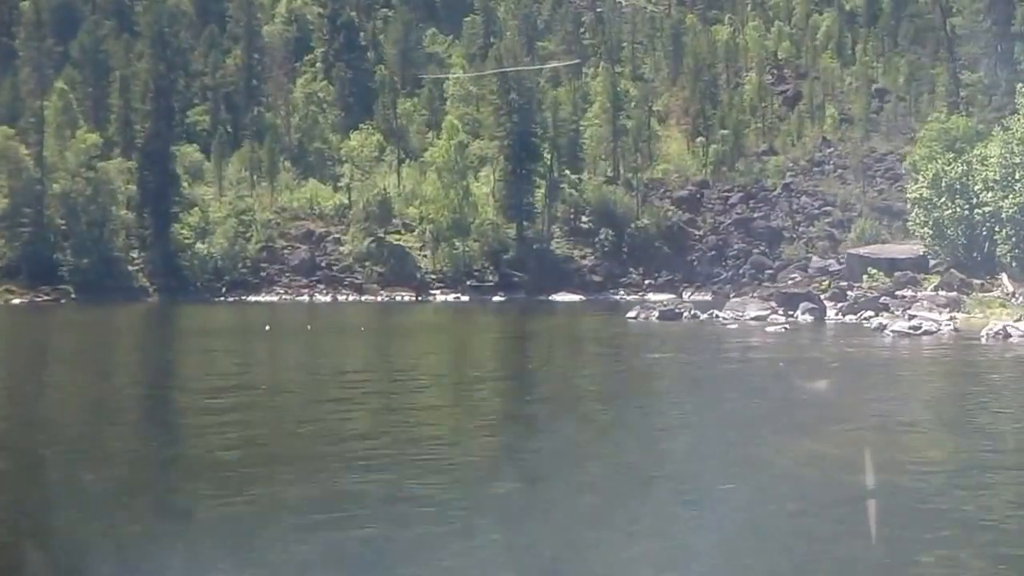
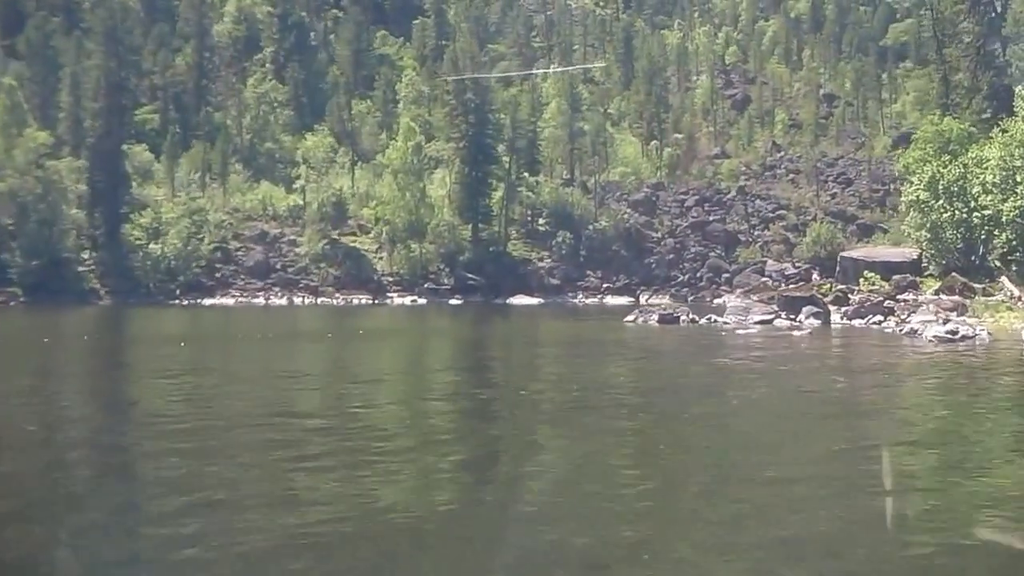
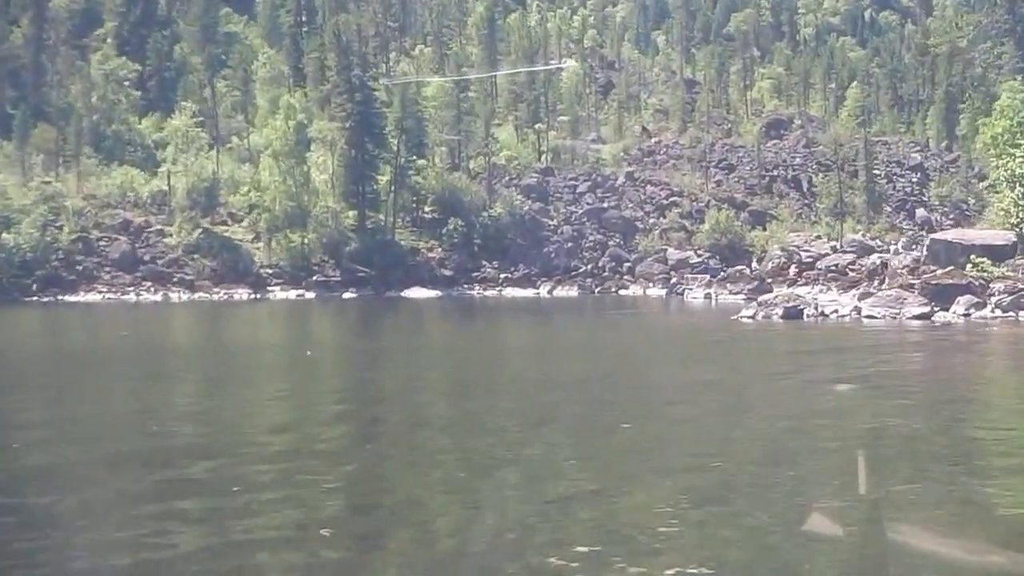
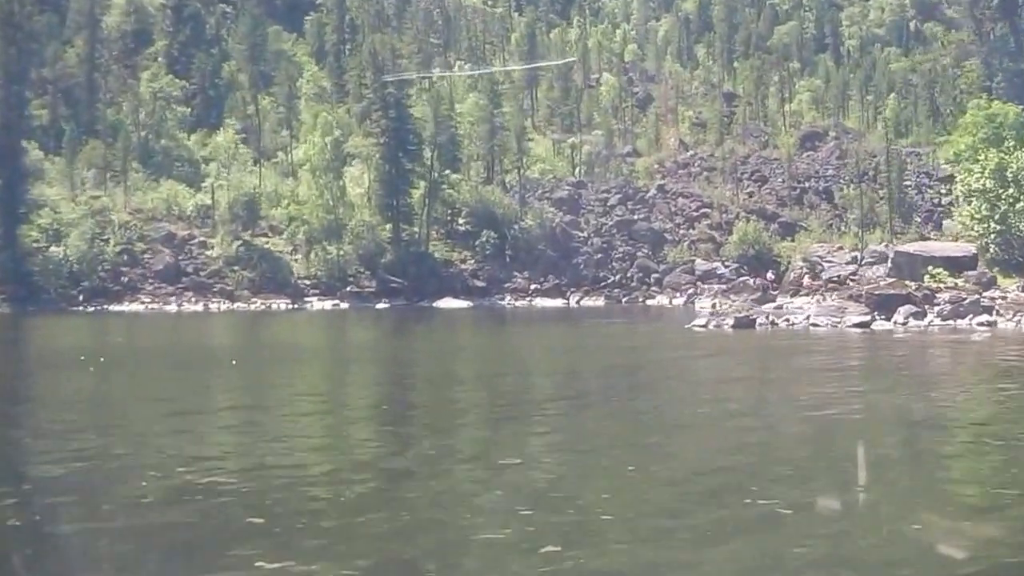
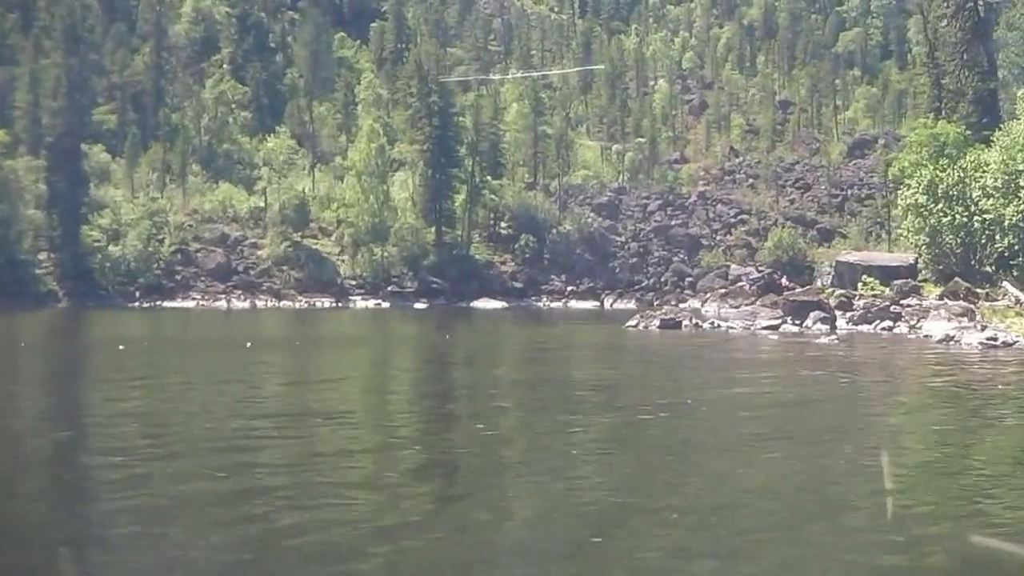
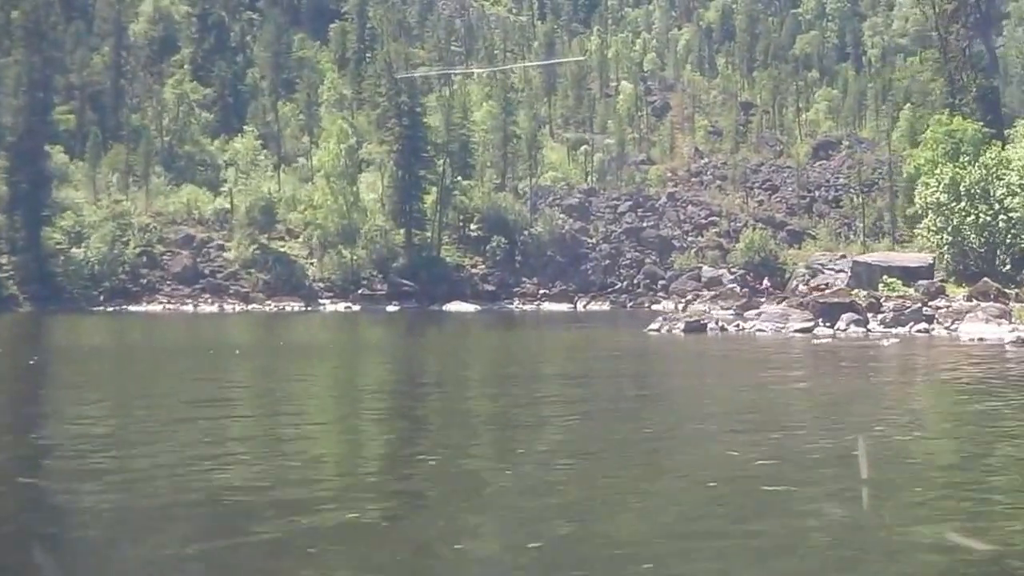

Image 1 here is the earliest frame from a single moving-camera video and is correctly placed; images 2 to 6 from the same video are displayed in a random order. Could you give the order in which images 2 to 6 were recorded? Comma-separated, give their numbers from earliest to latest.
2, 5, 6, 4, 3
